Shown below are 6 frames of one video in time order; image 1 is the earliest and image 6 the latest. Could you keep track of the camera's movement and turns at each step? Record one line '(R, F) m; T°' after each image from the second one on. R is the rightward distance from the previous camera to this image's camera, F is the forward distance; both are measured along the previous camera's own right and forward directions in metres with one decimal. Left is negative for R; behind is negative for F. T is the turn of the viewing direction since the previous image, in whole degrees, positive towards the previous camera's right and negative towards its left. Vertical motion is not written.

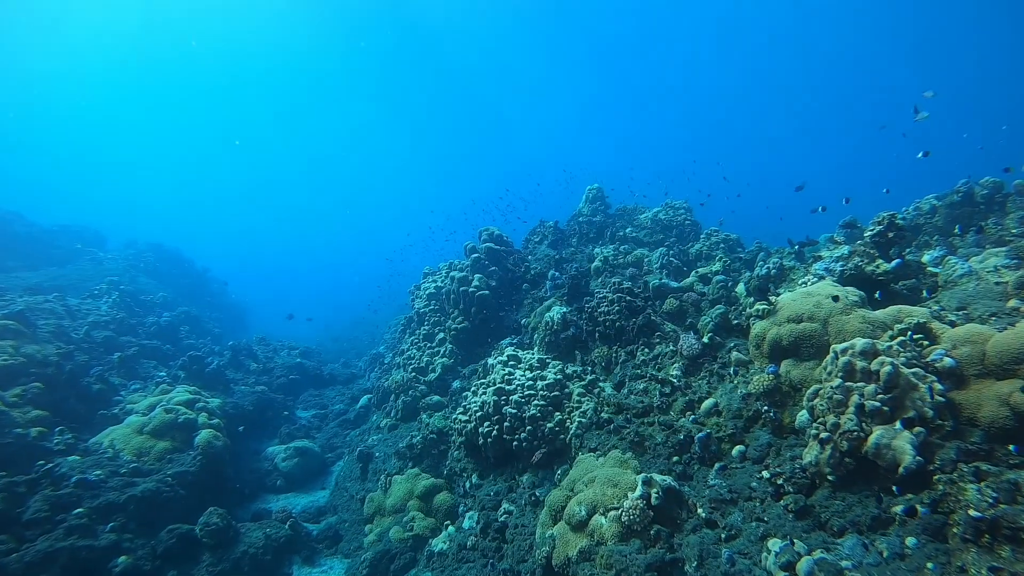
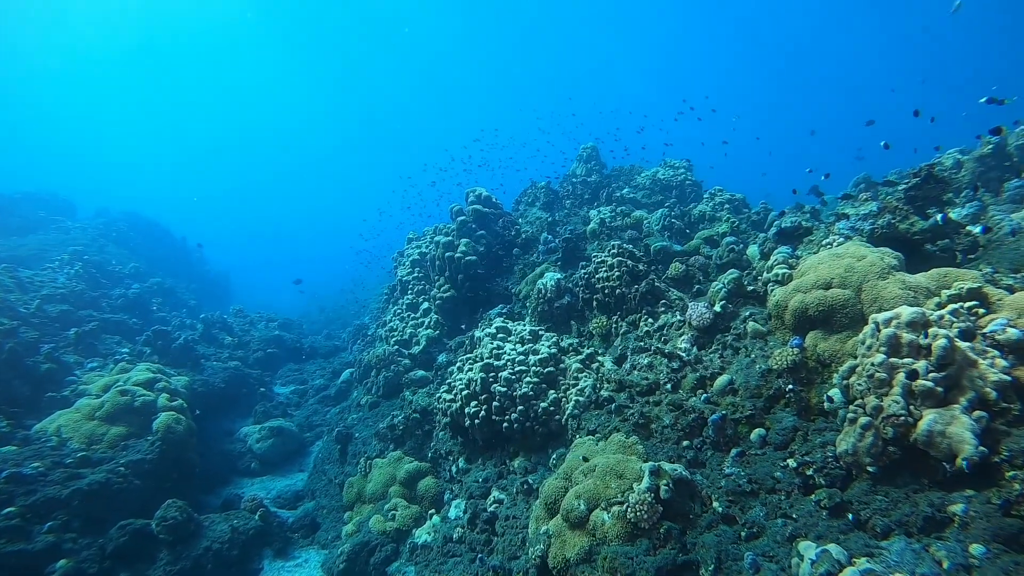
(+0.1, +1.1) m; +1°
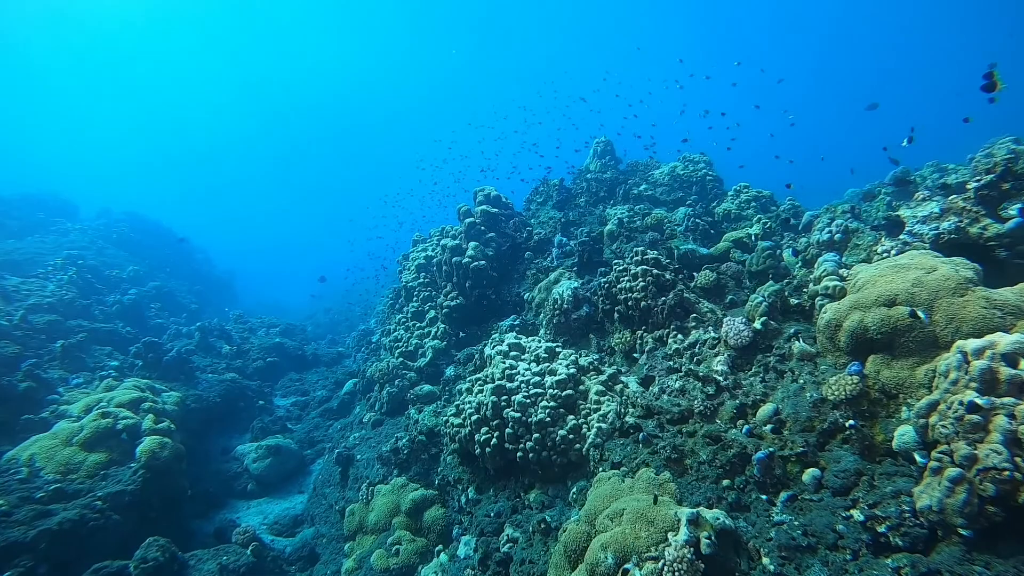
(0.0, +0.9) m; -1°
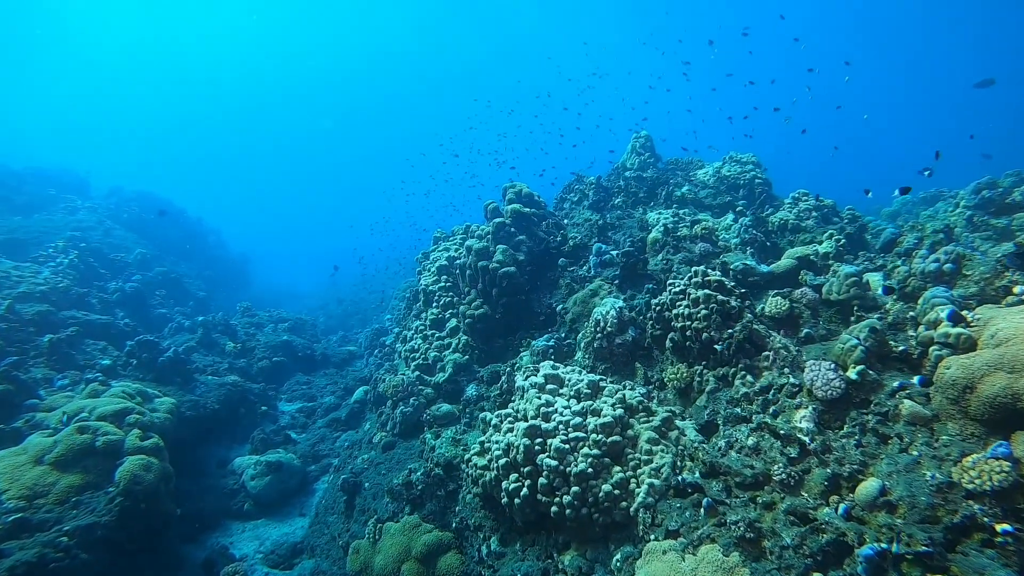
(-0.3, +1.3) m; -1°
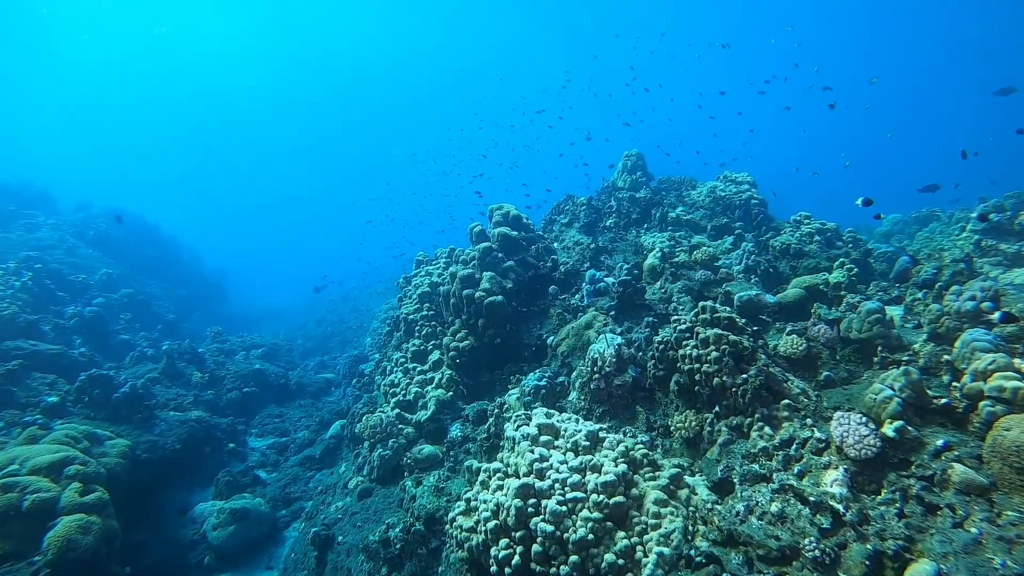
(-0.1, +0.8) m; +1°
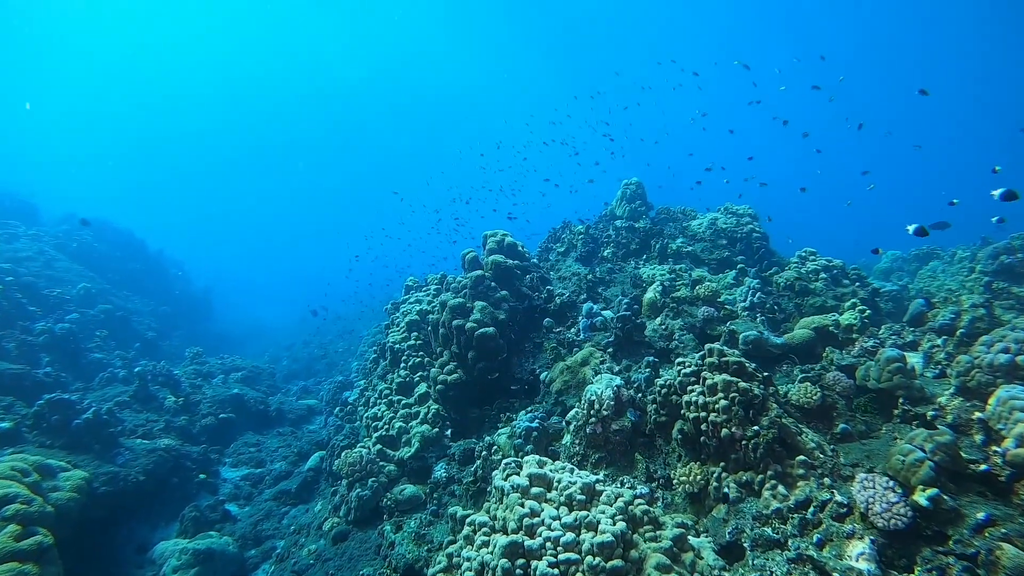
(0.0, +0.6) m; +1°
